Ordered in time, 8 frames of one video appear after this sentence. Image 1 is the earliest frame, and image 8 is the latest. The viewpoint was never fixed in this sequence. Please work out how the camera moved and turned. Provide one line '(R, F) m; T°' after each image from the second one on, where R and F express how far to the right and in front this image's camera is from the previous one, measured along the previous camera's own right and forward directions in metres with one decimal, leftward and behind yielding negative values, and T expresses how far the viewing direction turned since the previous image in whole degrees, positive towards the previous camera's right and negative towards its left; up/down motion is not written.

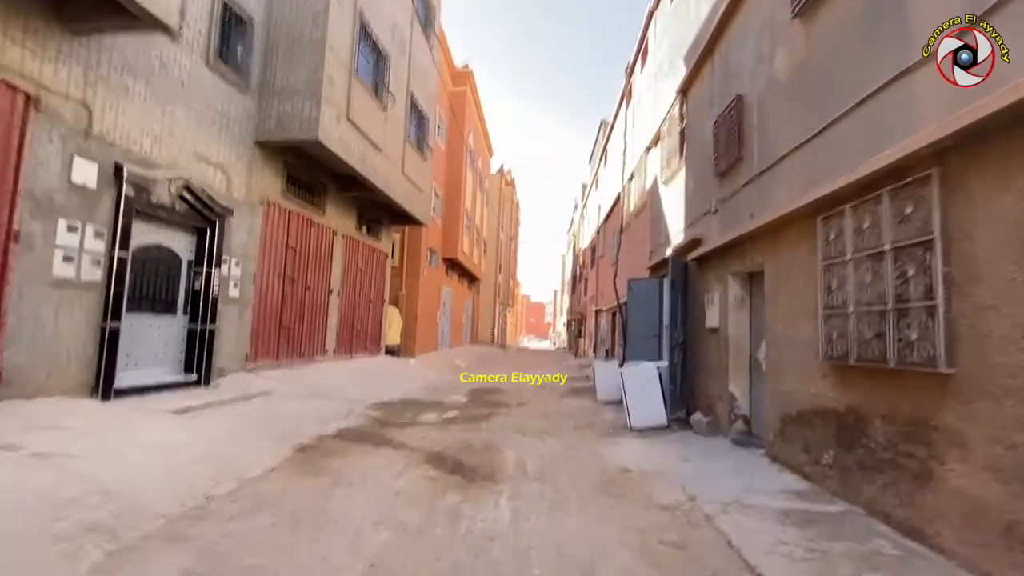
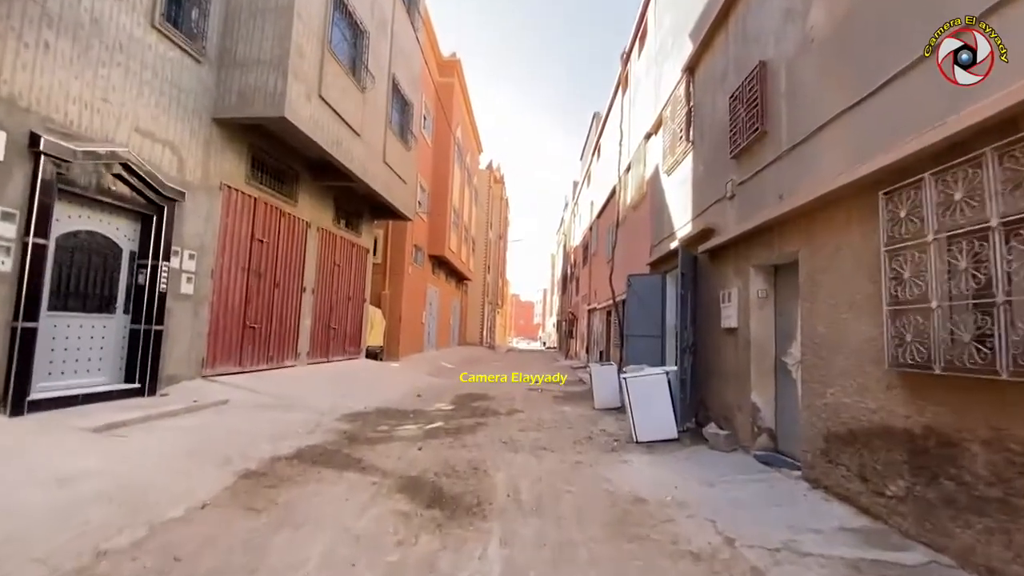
(0.0, +0.8) m; +1°
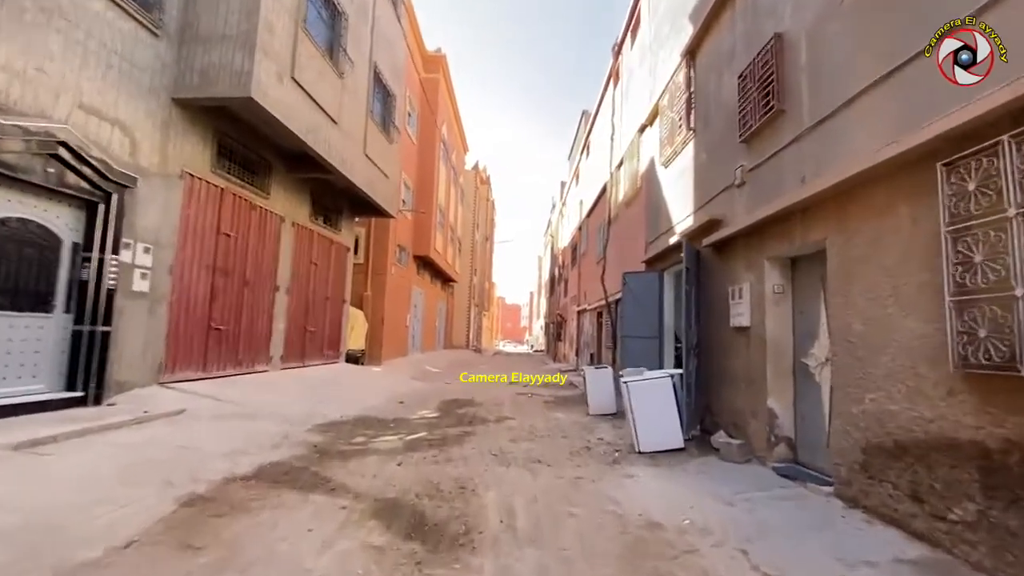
(0.0, +0.6) m; +2°
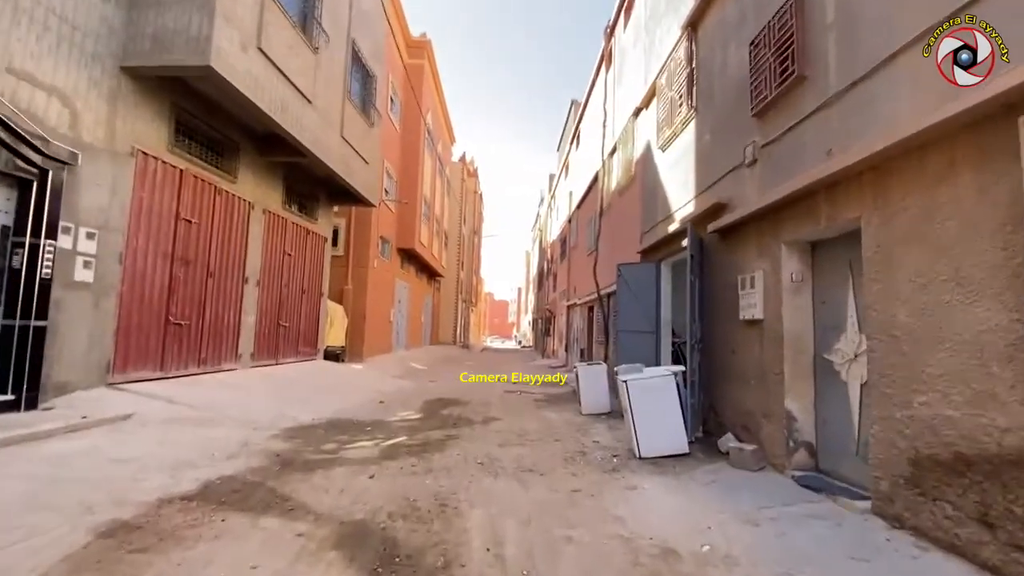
(0.0, +0.6) m; +1°
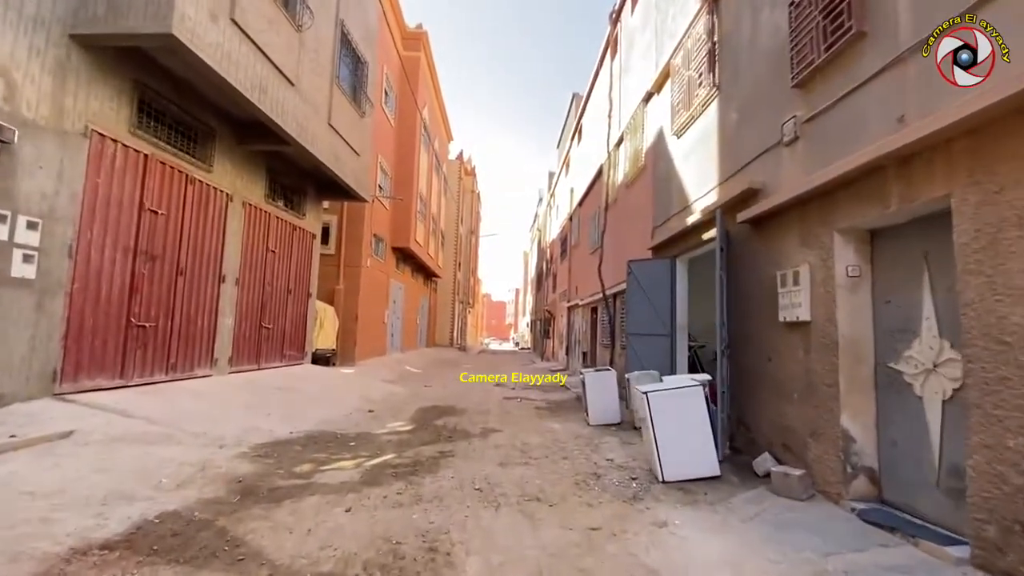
(0.0, +0.7) m; 0°
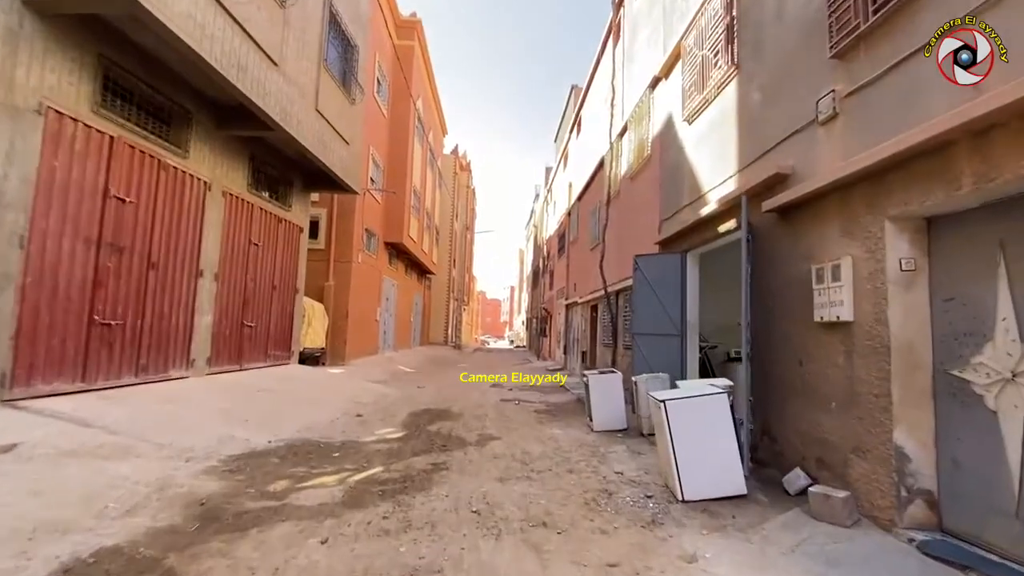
(-0.1, +0.5) m; +1°
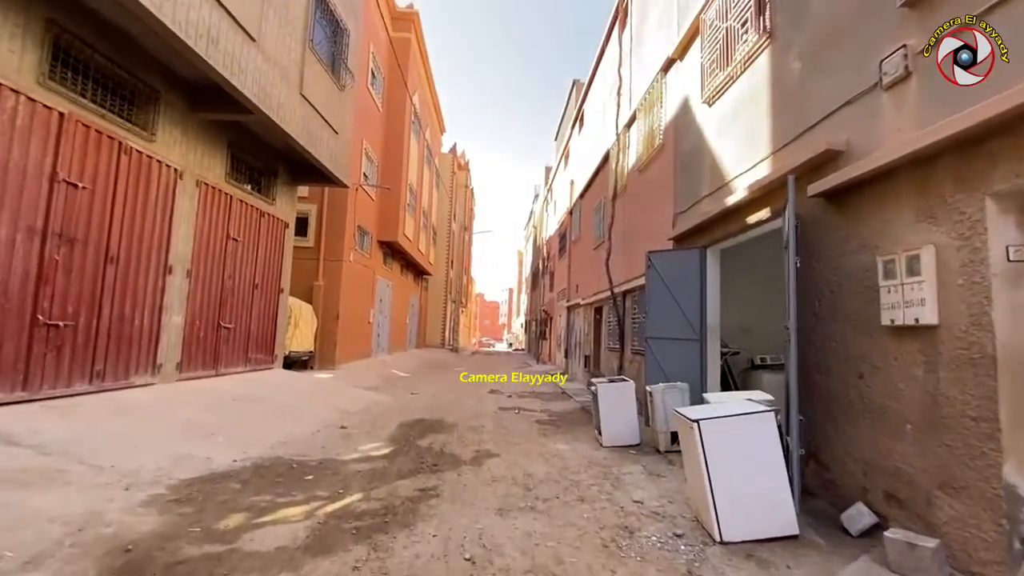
(0.0, +0.7) m; 0°
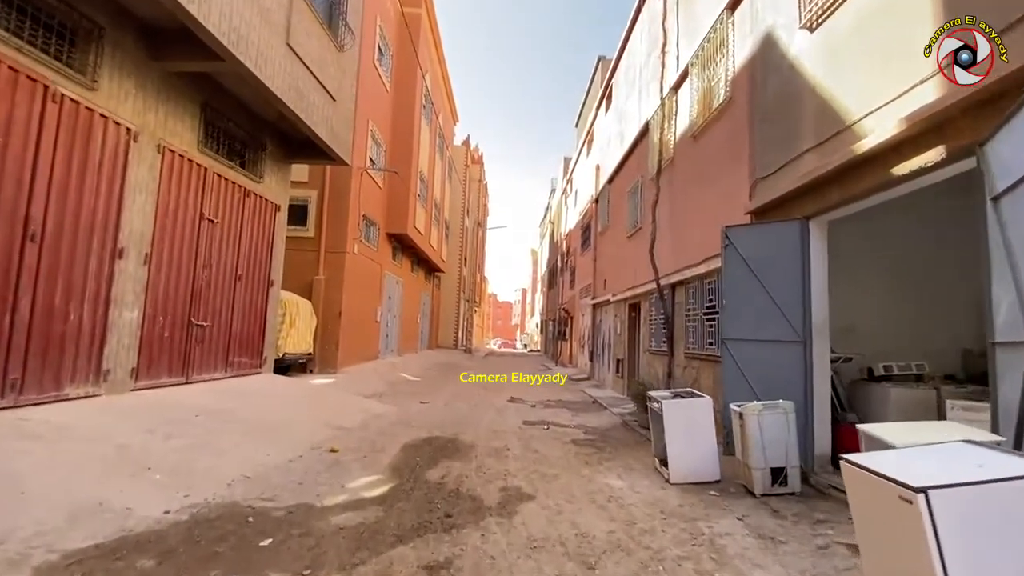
(-0.2, +1.4) m; -1°
